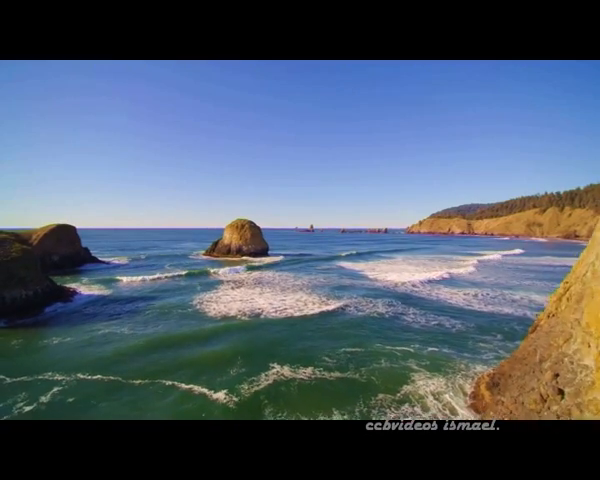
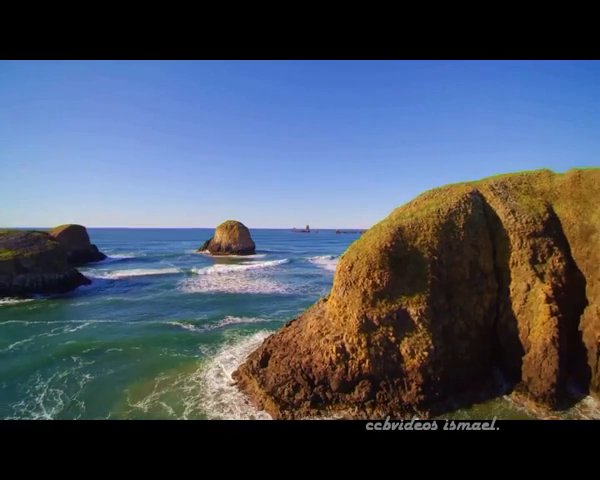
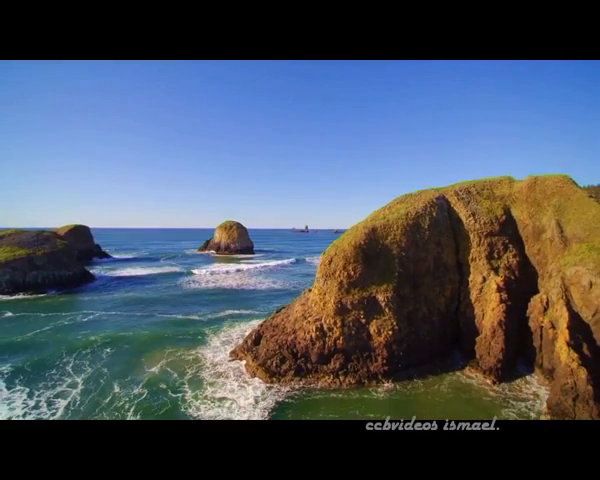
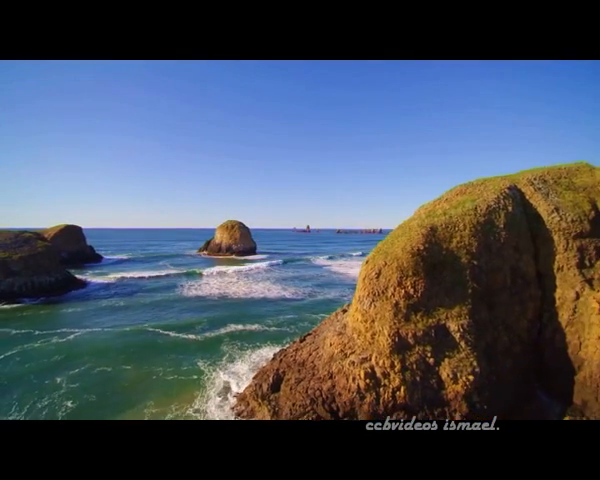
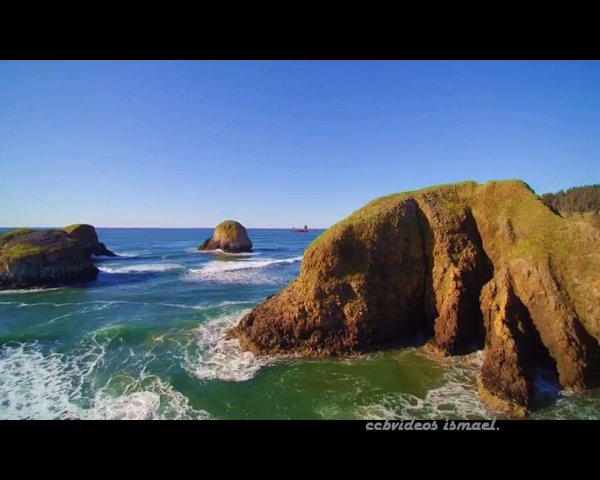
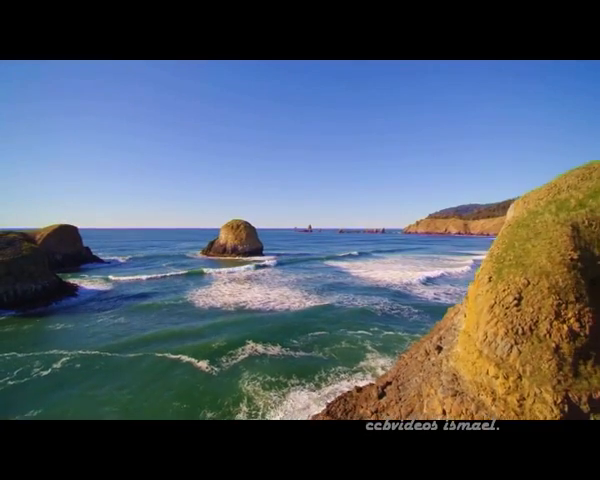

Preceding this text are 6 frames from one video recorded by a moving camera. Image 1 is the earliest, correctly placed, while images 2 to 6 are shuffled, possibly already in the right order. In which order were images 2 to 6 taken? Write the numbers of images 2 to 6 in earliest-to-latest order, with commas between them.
6, 4, 2, 3, 5
